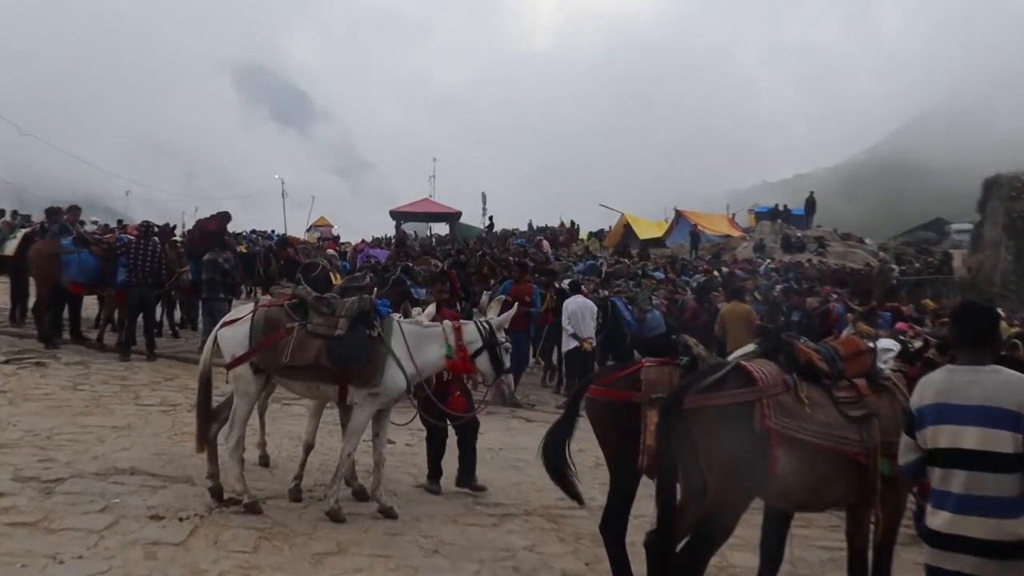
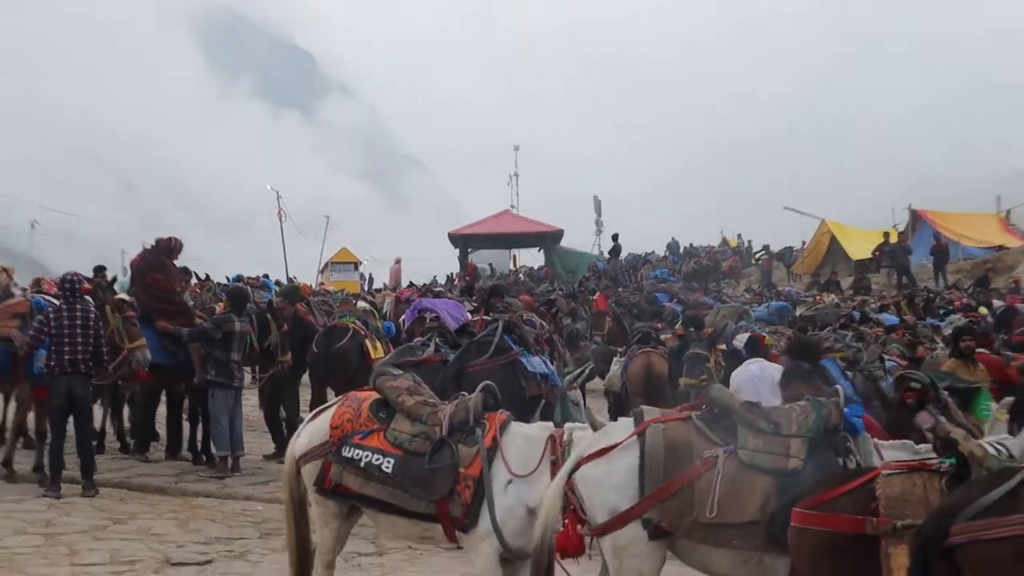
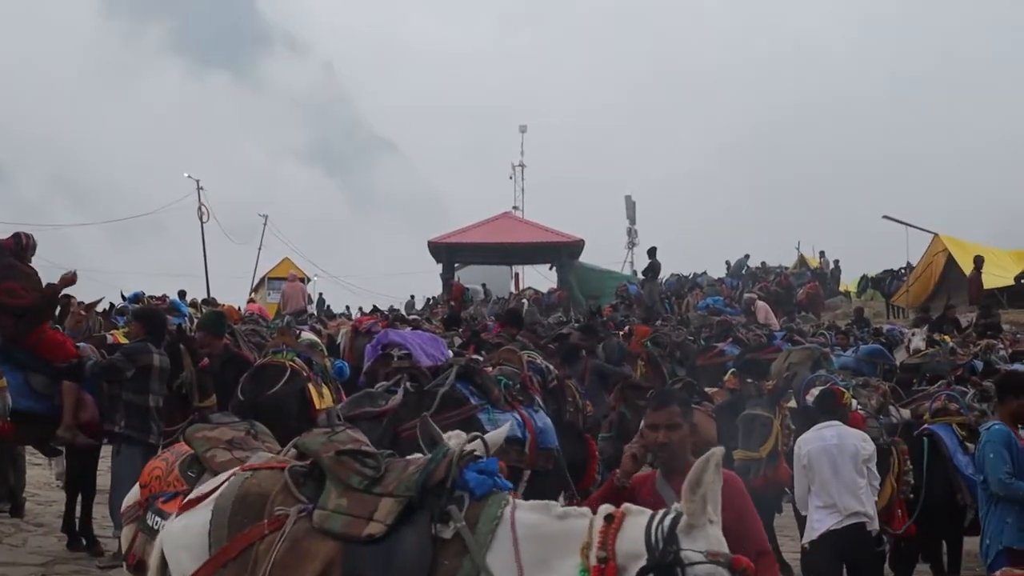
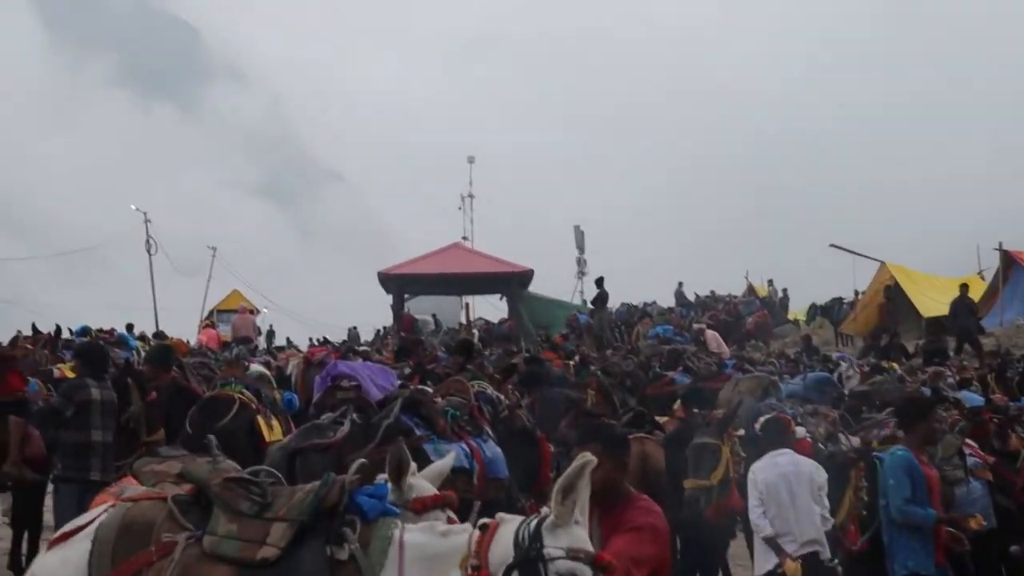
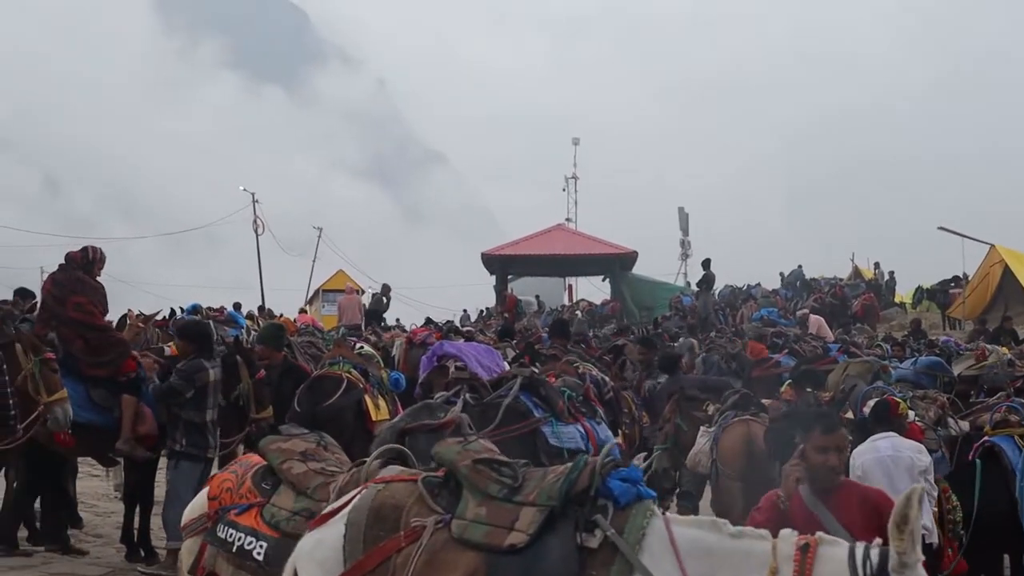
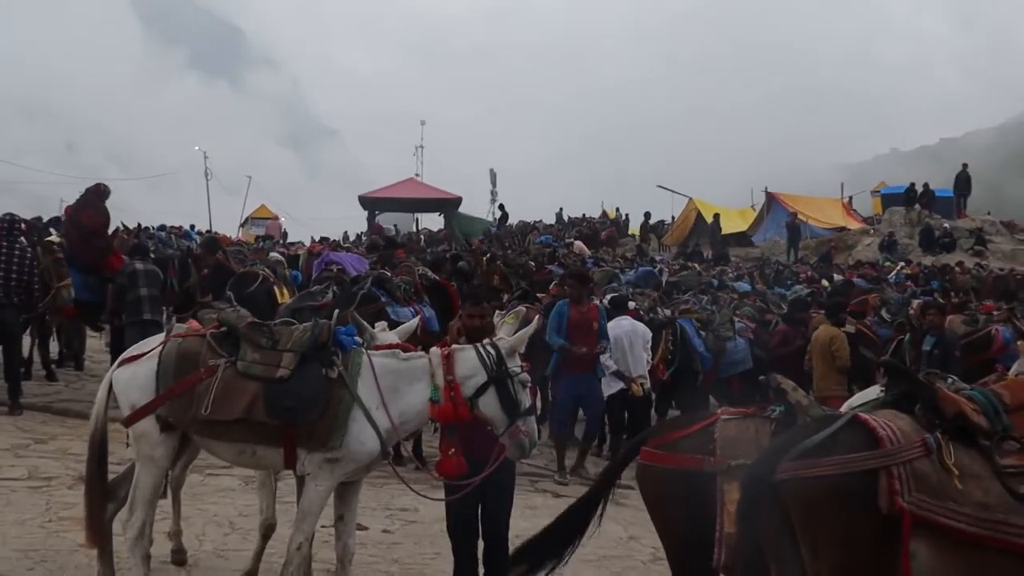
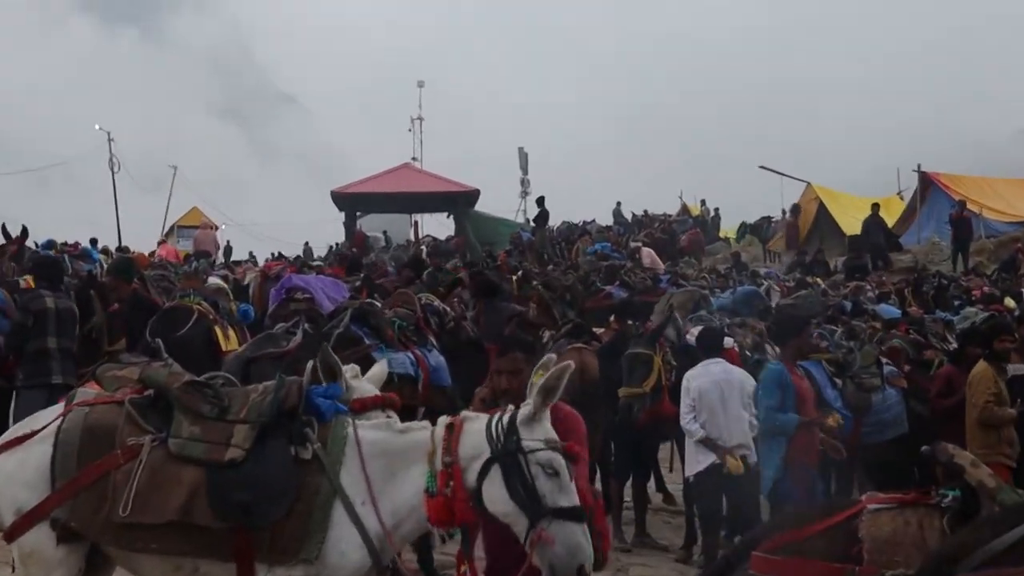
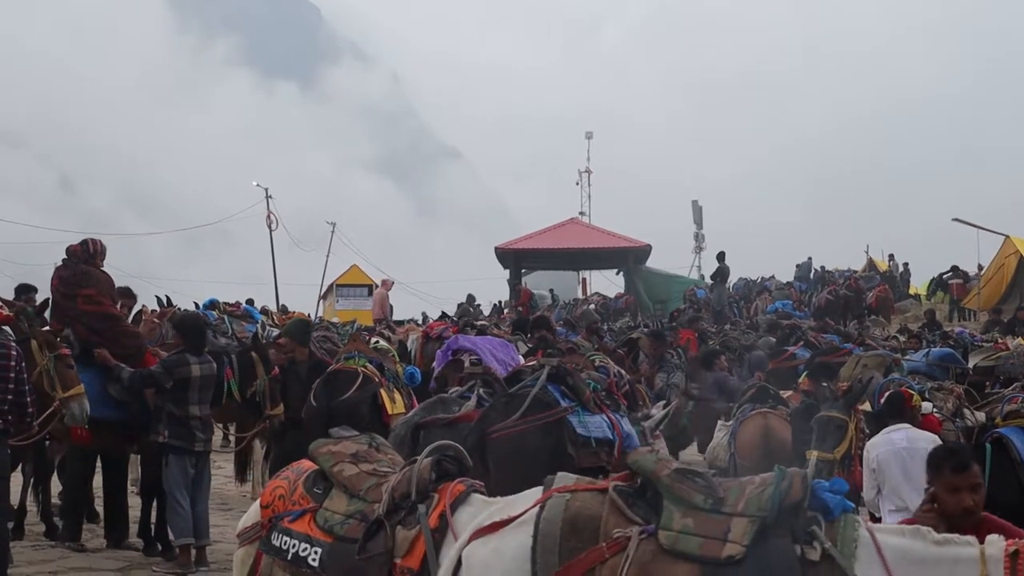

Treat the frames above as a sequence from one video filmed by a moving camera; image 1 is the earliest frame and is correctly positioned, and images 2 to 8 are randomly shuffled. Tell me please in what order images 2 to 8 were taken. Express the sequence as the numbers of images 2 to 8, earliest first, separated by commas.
6, 7, 4, 3, 5, 8, 2
